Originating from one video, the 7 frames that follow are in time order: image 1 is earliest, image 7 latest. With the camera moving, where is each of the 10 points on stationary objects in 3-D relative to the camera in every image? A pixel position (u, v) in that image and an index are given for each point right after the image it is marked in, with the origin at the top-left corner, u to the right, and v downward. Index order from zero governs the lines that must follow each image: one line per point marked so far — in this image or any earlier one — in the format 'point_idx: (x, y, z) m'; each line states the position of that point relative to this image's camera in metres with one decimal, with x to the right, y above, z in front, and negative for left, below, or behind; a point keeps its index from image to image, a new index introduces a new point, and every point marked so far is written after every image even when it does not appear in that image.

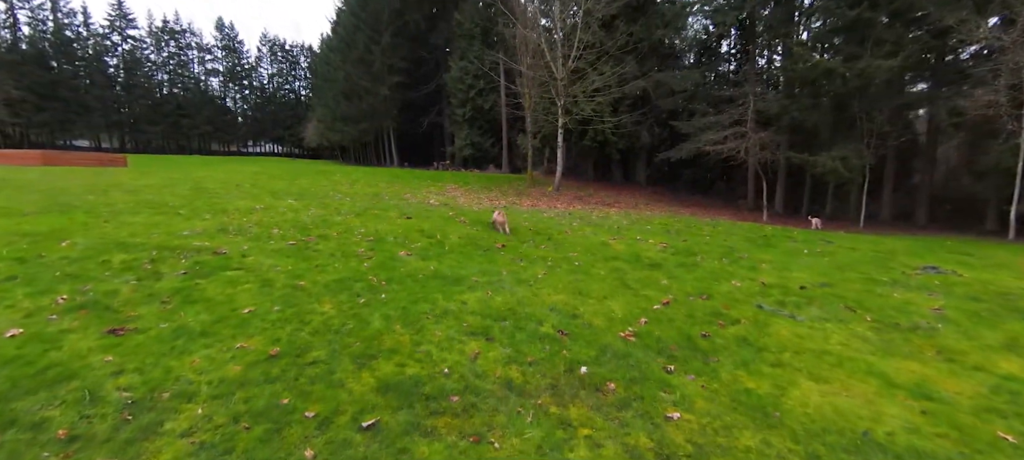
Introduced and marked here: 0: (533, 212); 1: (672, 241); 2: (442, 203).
0: (+0.5, +0.5, +12.3) m
1: (+3.1, -0.2, +9.0) m
2: (-1.9, +0.7, +12.6) m
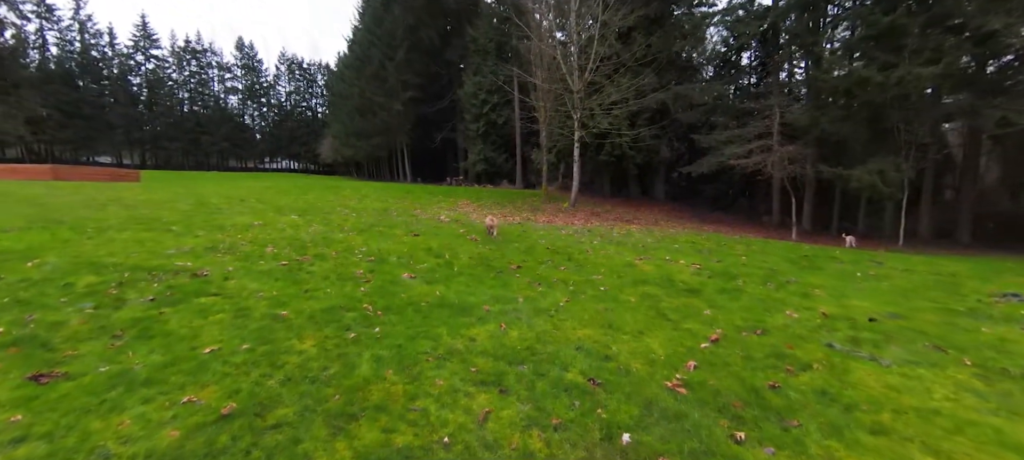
0: (+0.9, 0.0, +11.5) m
1: (+3.4, -0.6, +8.1) m
2: (-1.5, +0.3, +11.9) m
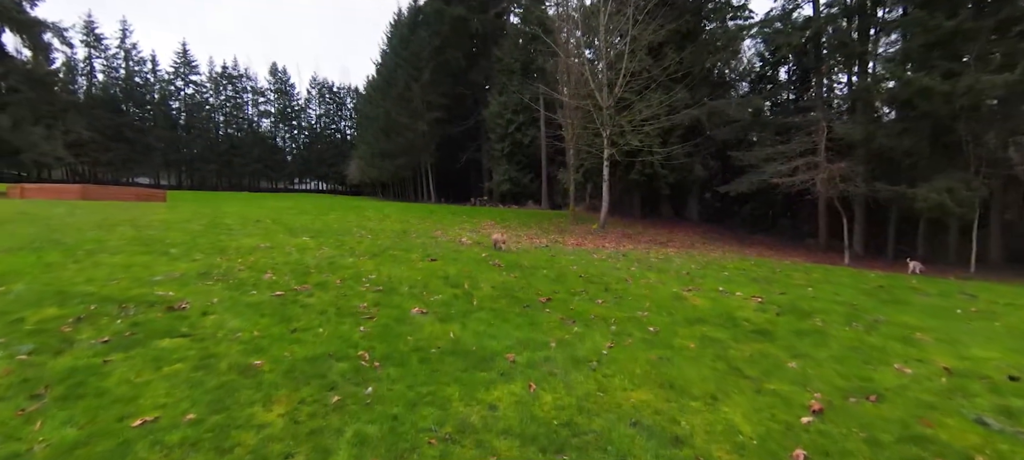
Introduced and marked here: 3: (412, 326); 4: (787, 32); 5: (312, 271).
0: (+1.5, -0.5, +10.5) m
1: (+3.8, -1.0, +6.9) m
2: (-0.8, -0.3, +11.0) m
3: (-1.0, -0.9, +4.6) m
4: (+11.7, +8.4, +19.9) m
5: (-2.9, -0.6, +6.8) m
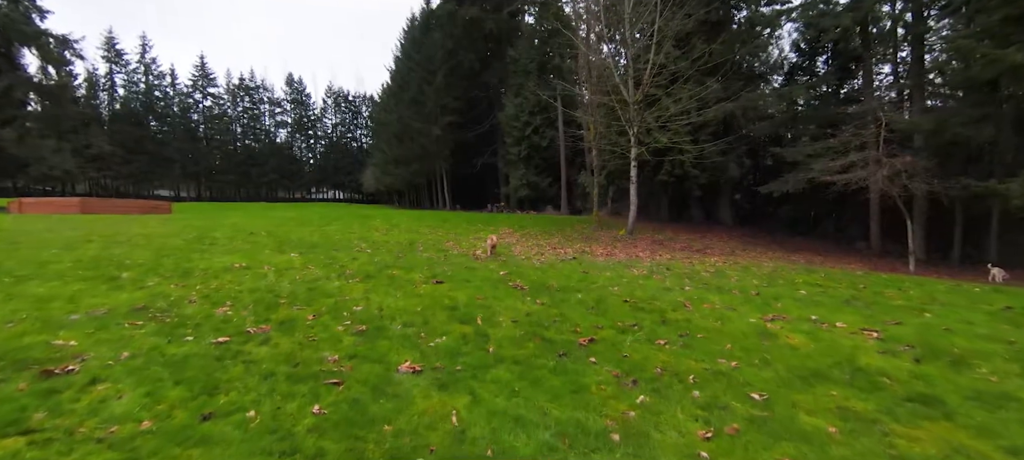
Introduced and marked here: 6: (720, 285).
0: (+1.9, -0.7, +8.9) m
1: (+4.1, -1.1, +5.2) m
2: (-0.4, -0.5, +9.4) m
3: (-0.8, -1.1, +3.1) m
4: (+12.3, +8.3, +18.0) m
5: (-2.6, -0.8, +5.3) m
6: (+3.4, -0.9, +7.5) m
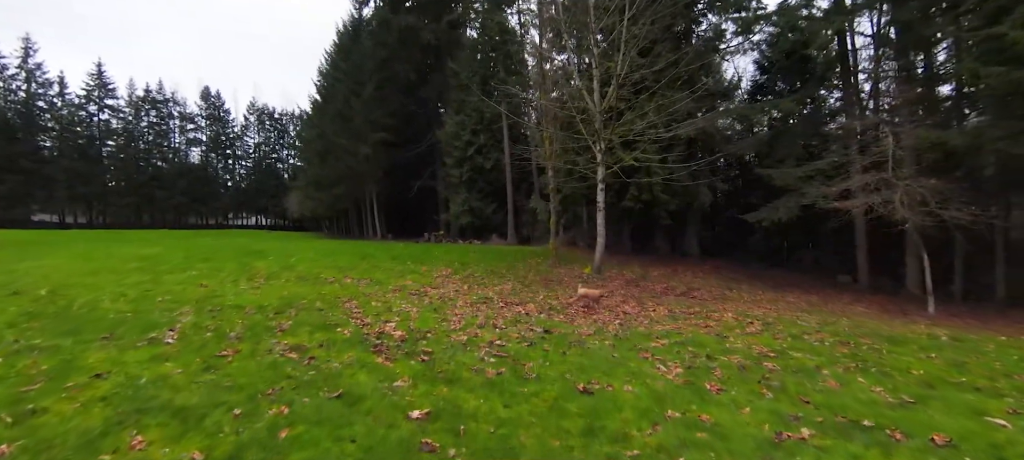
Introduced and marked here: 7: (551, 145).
0: (+1.2, -1.4, +5.2) m
1: (+3.8, -1.6, +1.8) m
2: (-1.2, -1.3, +5.5) m
3: (-0.8, -1.5, -0.9) m
4: (+10.3, +7.1, +16.0) m
5: (-2.9, -1.3, +1.1) m
6: (+2.8, -1.5, +4.0) m
7: (+1.4, +3.2, +17.2) m
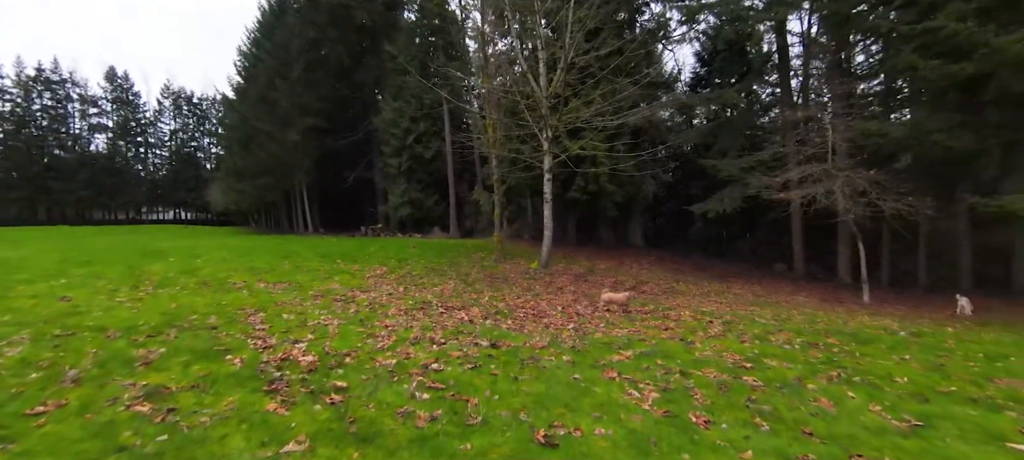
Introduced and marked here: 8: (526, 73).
0: (+0.6, -1.4, +4.3) m
1: (+3.6, -1.6, +1.3) m
2: (-1.7, -1.3, +4.3) m
3: (-0.6, -1.6, -2.0) m
4: (+8.3, +7.4, +16.0) m
5: (-2.9, -1.4, -0.2) m
6: (+2.4, -1.5, +3.4) m
7: (-0.6, +3.4, +16.2) m
8: (+0.4, +5.0, +14.6) m
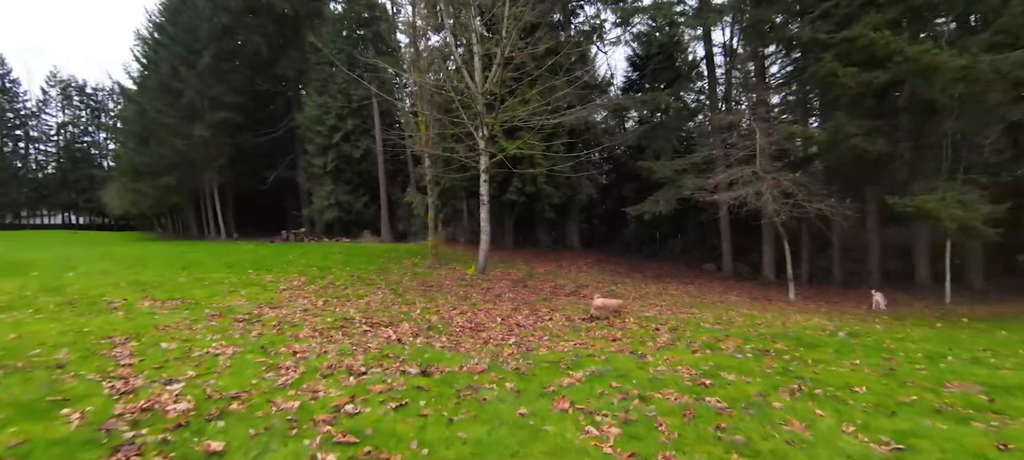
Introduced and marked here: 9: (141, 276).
0: (+0.1, -1.4, +3.6) m
1: (+3.5, -1.6, +1.0) m
2: (-2.2, -1.3, +3.3) m
3: (-0.2, -1.6, -2.8) m
4: (+6.1, +7.4, +16.3) m
5: (-2.8, -1.5, -1.3) m
6: (+2.0, -1.5, +2.9) m
7: (-2.8, +3.3, +15.2) m
8: (-1.5, +4.9, +13.8) m
9: (-8.0, -1.0, +9.9) m
